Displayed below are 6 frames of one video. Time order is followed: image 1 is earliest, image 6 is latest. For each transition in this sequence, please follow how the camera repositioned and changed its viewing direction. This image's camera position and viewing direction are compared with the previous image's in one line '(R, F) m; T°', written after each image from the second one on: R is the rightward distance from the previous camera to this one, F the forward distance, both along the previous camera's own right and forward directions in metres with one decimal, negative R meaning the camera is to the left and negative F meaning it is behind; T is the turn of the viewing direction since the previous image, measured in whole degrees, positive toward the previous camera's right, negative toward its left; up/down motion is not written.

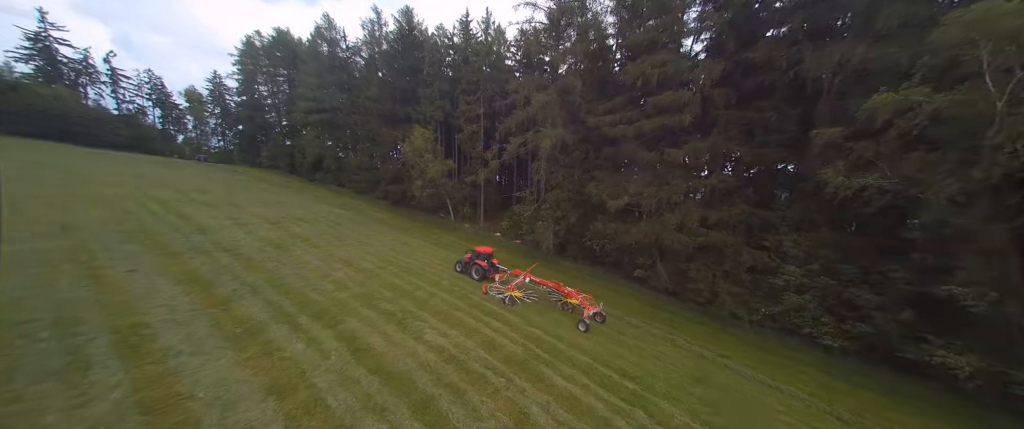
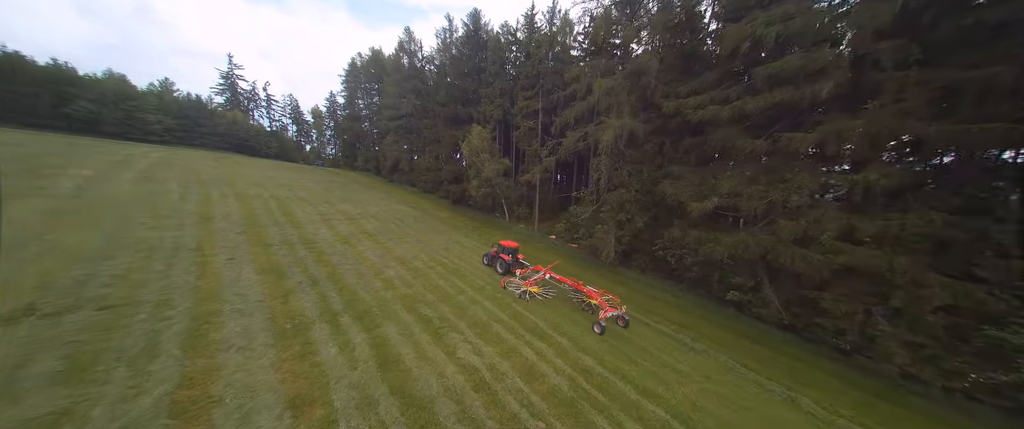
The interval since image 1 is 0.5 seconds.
(+0.3, +0.9) m; -13°
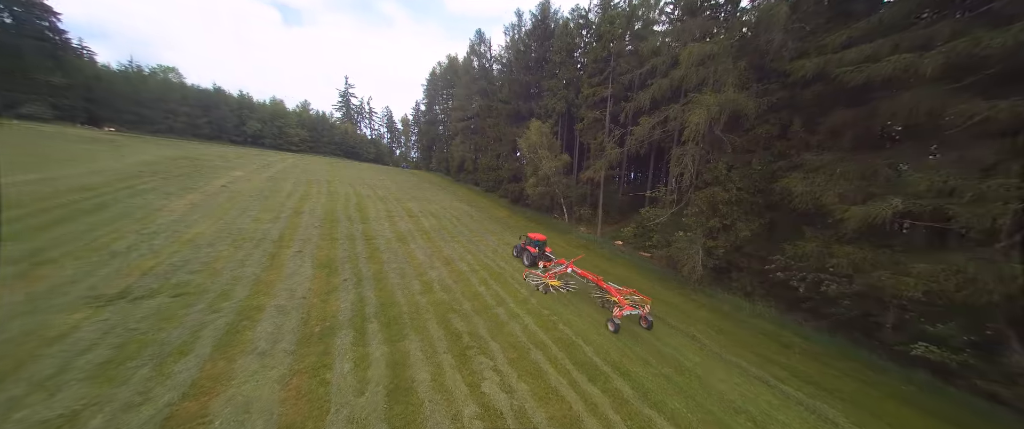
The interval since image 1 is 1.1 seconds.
(+0.3, +1.2) m; -13°
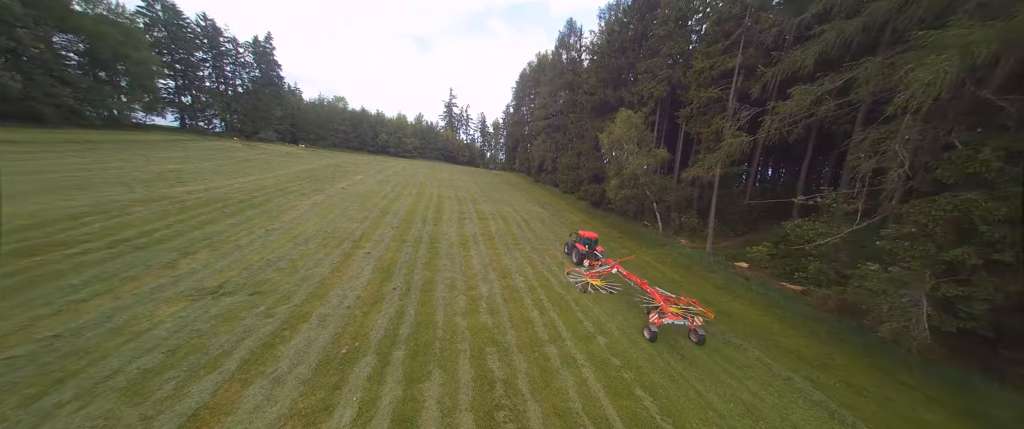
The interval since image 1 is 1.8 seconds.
(+0.4, +1.5) m; -17°
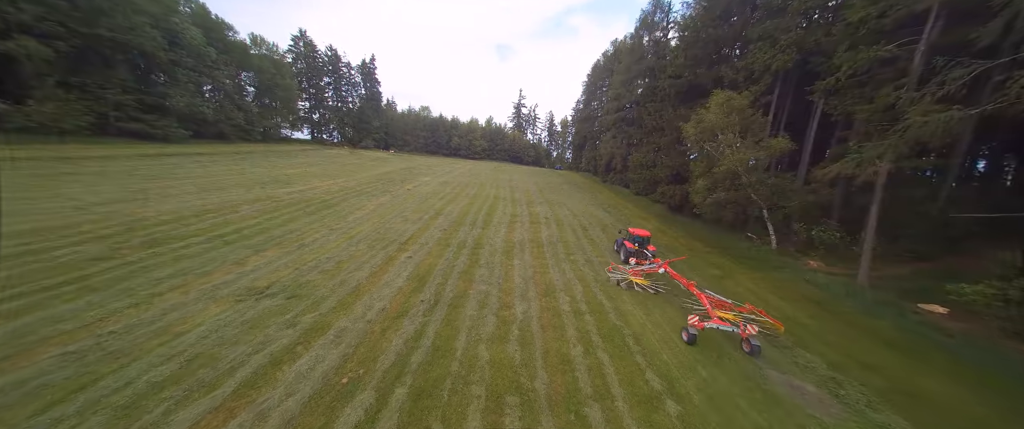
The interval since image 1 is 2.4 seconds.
(+0.5, +1.3) m; -13°
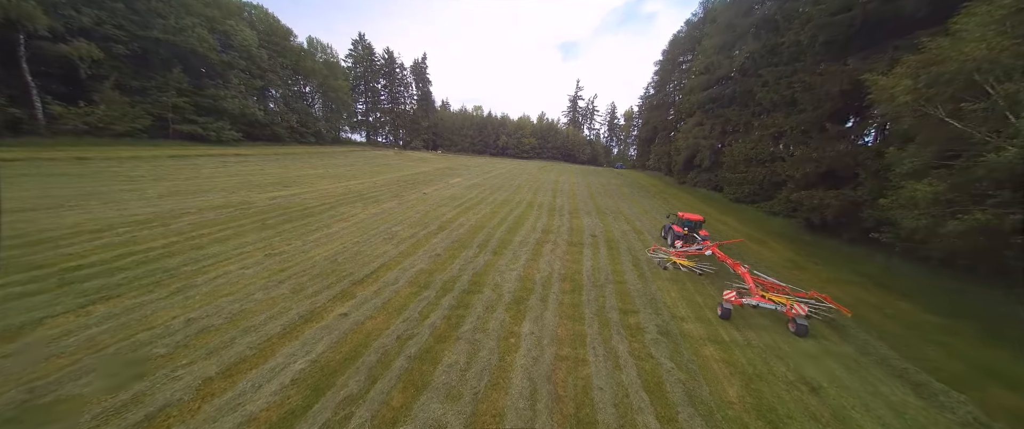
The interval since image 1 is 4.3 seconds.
(+0.7, +4.7) m; -11°
